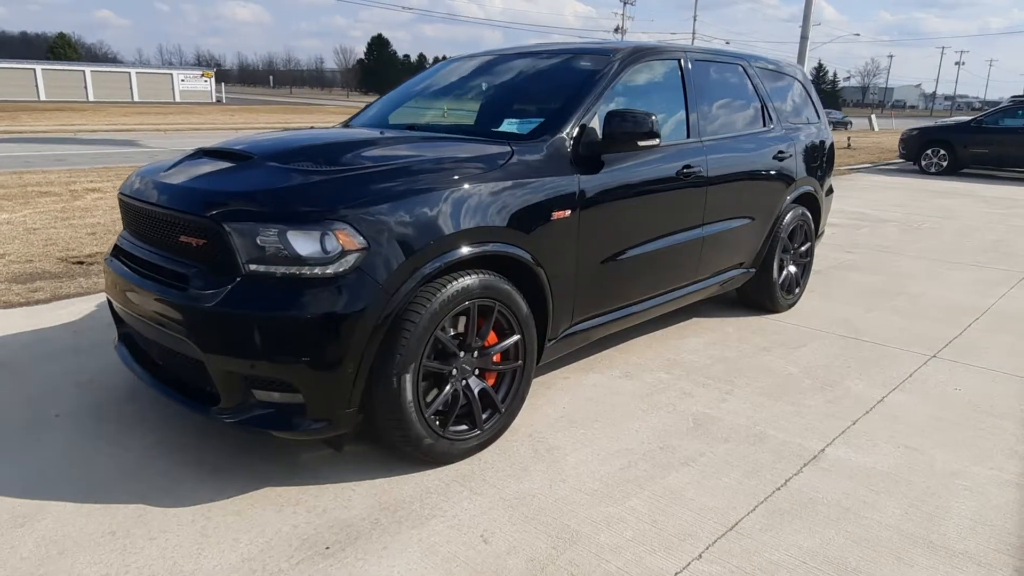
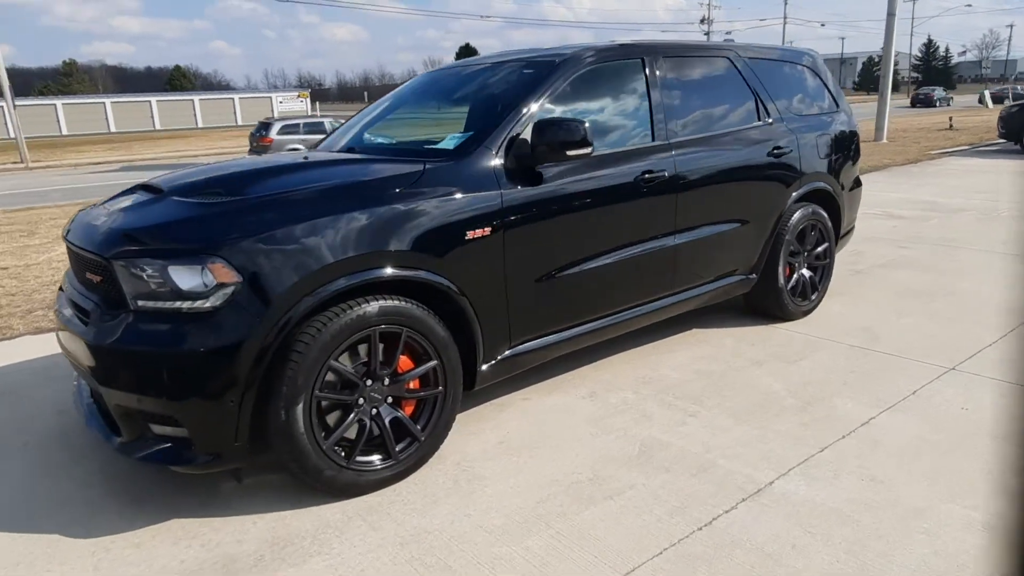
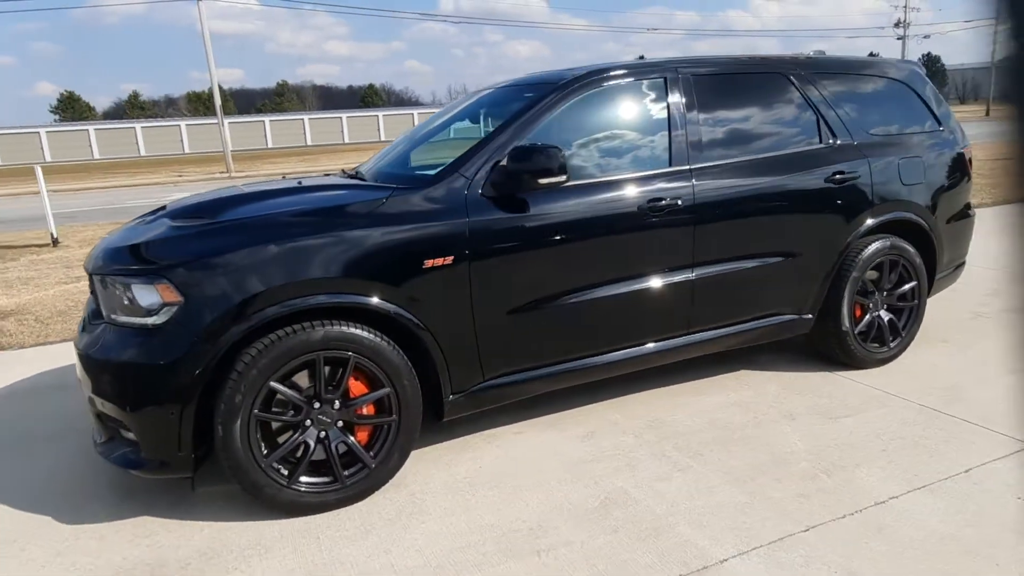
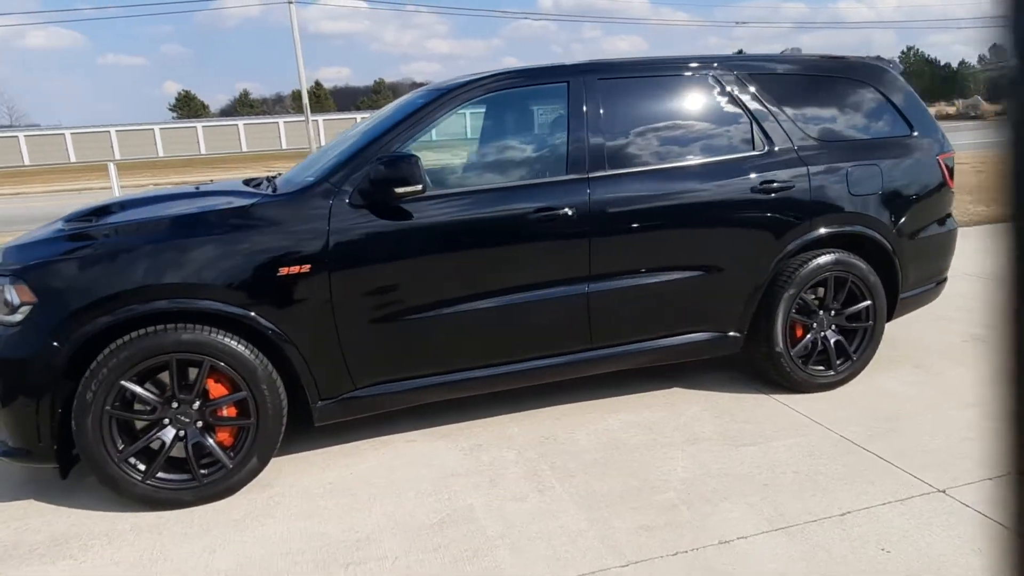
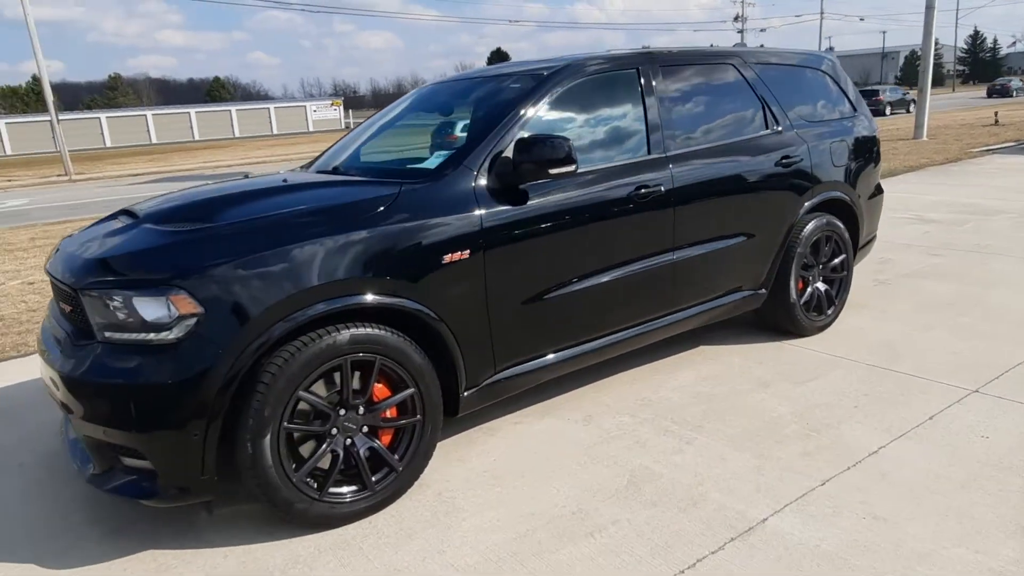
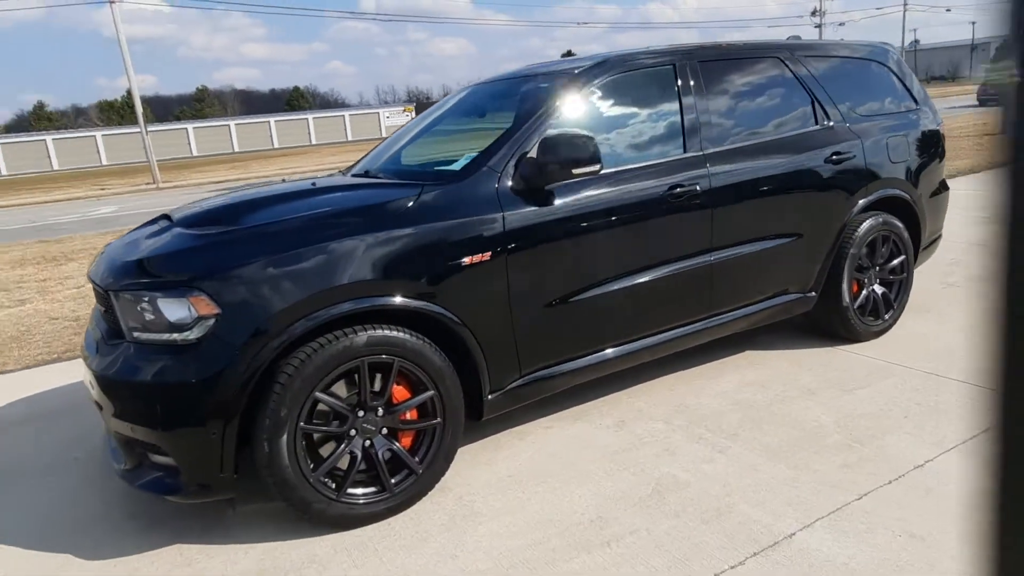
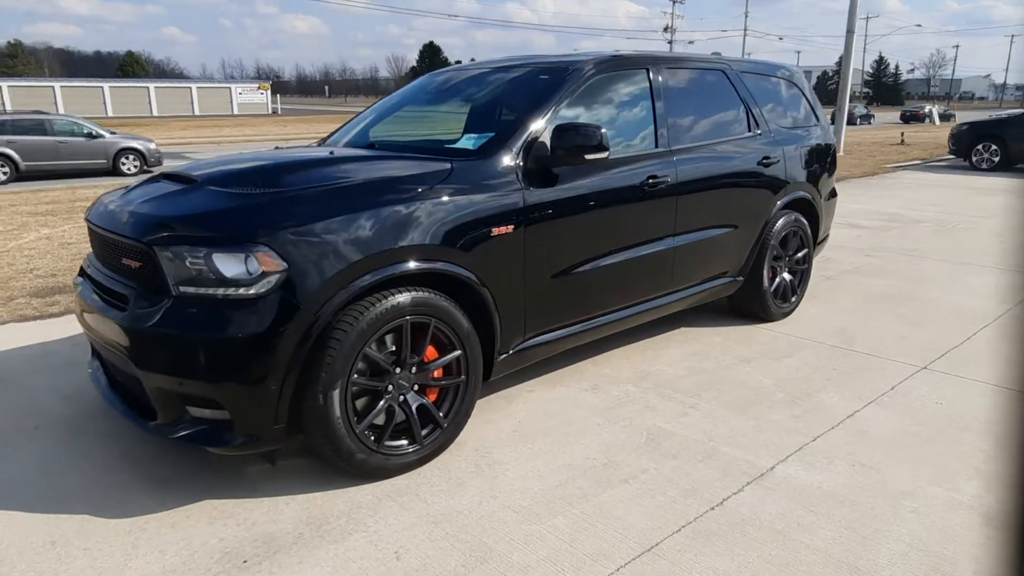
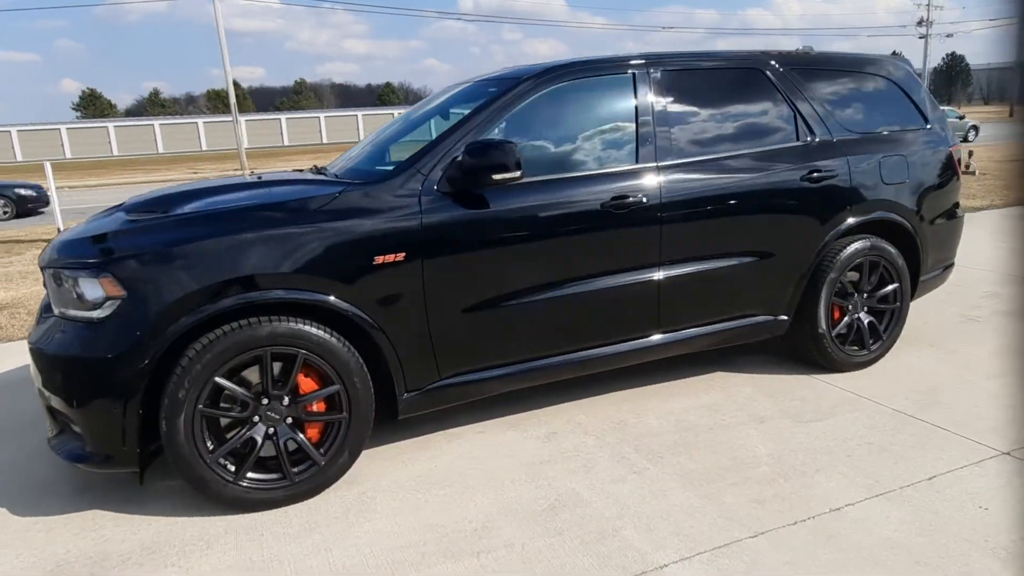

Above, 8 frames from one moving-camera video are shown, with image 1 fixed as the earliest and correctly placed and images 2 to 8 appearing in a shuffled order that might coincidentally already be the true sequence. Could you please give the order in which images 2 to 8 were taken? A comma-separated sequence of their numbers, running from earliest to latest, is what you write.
7, 2, 5, 6, 3, 8, 4
